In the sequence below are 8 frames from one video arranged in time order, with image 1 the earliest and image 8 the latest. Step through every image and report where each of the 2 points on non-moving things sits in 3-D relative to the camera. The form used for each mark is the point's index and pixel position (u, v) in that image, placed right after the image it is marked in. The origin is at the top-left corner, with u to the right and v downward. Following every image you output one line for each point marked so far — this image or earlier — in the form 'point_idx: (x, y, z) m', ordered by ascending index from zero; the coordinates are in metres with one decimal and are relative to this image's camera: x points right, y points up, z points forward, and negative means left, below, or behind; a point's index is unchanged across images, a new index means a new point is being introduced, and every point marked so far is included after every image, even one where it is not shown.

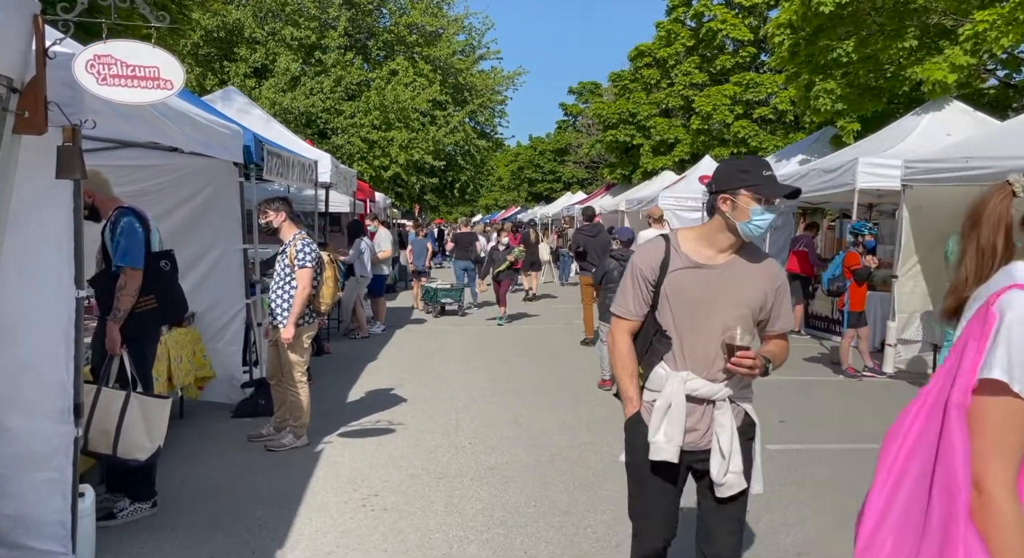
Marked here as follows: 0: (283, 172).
0: (-2.6, +1.2, +7.6) m
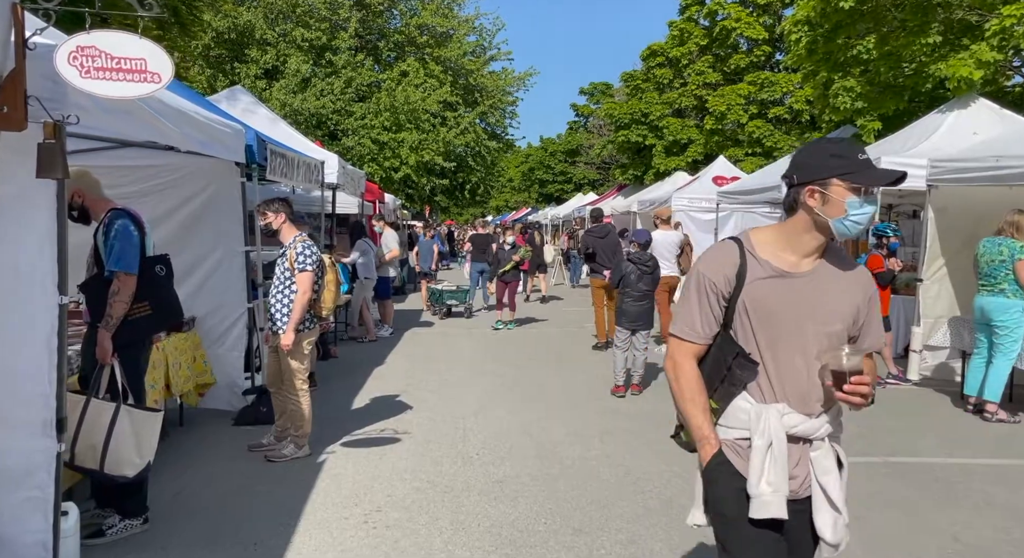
0: (-2.5, +1.2, +7.4) m
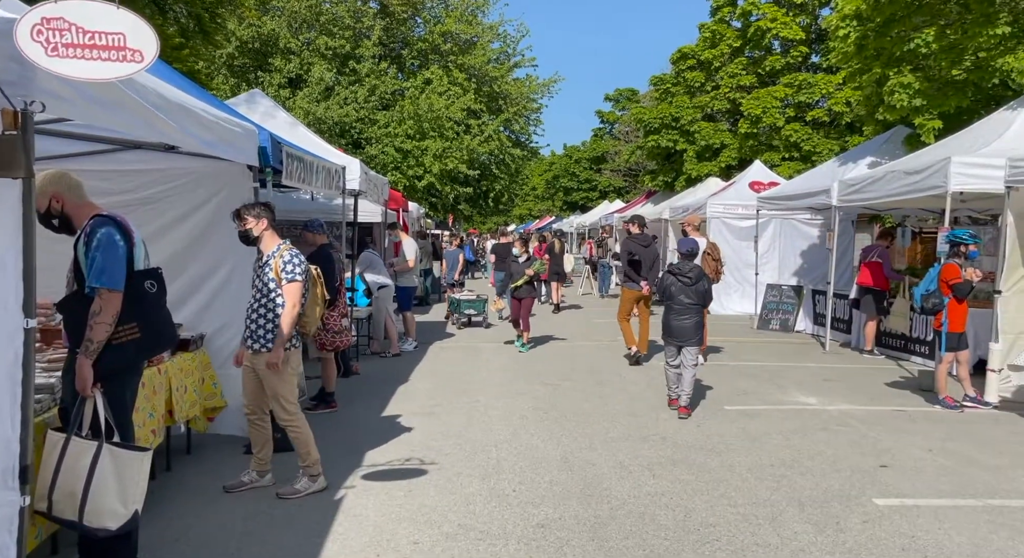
0: (-2.2, +1.1, +6.9) m
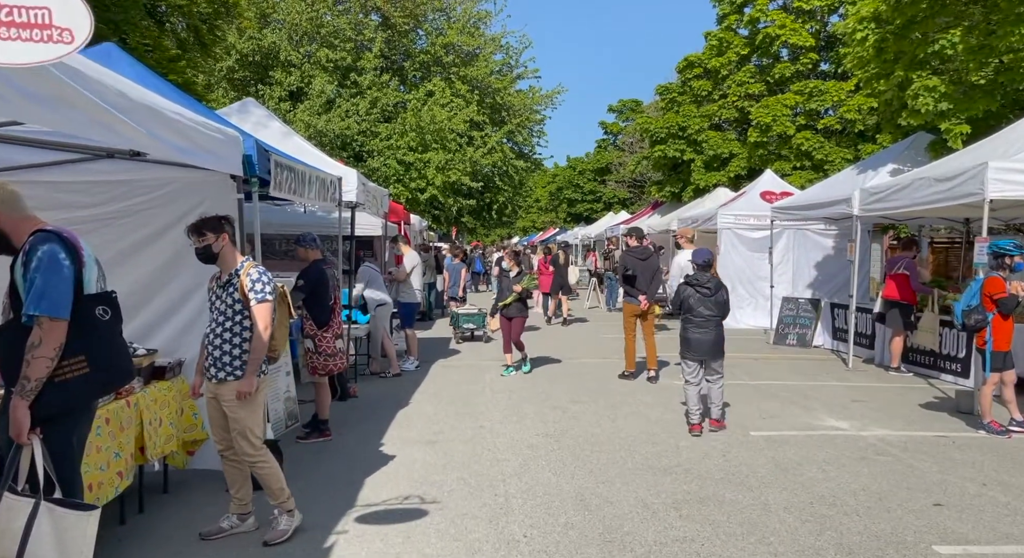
0: (-2.1, +0.9, +6.4) m
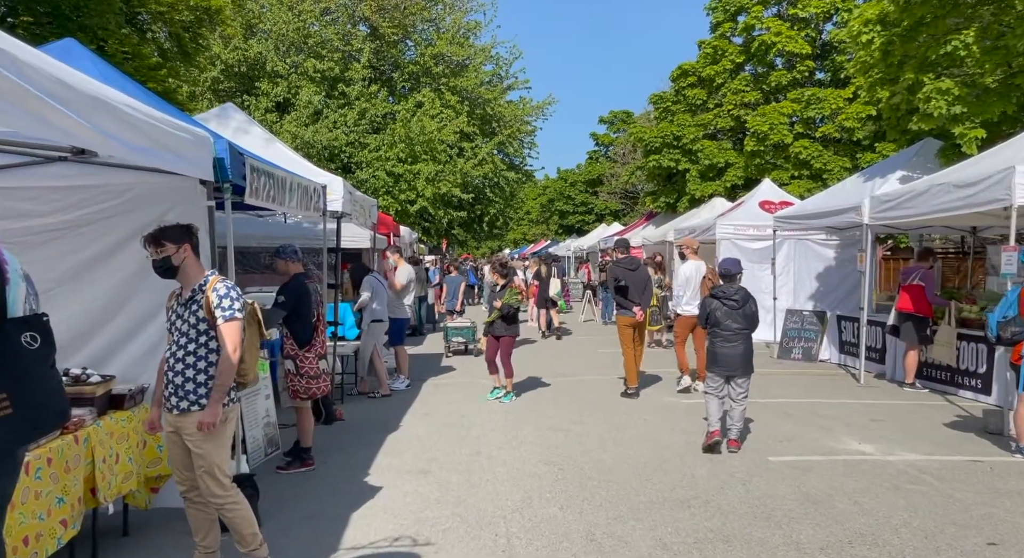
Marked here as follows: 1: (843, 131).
0: (-2.1, +0.7, +5.9) m
1: (+9.4, +4.2, +18.7) m
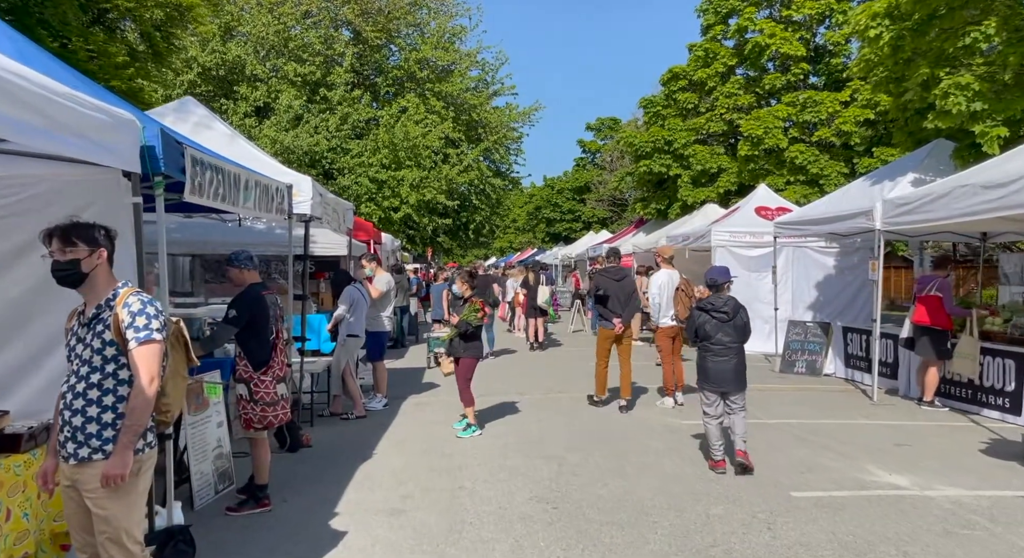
0: (-2.2, +0.7, +5.1) m
1: (+9.0, +4.0, +18.2) m
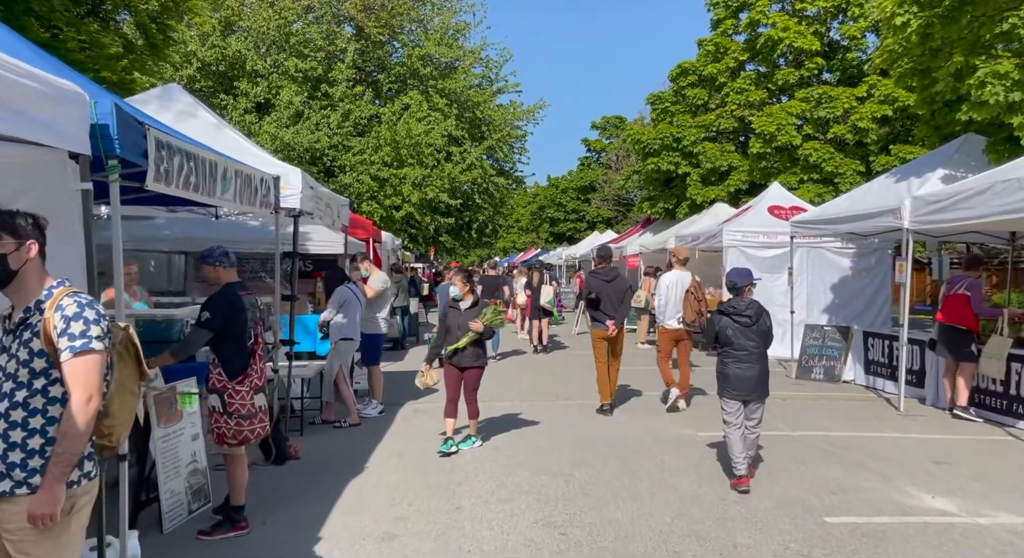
0: (-2.2, +0.7, +4.6) m
1: (+9.2, +3.9, +17.7) m
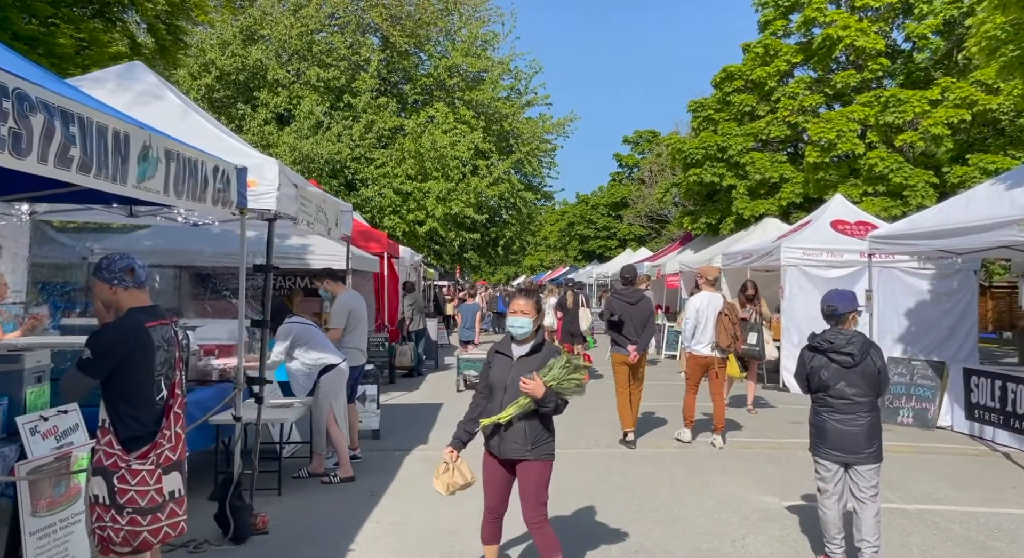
0: (-2.0, +0.6, +3.2) m
1: (+9.9, +3.3, +15.9) m
